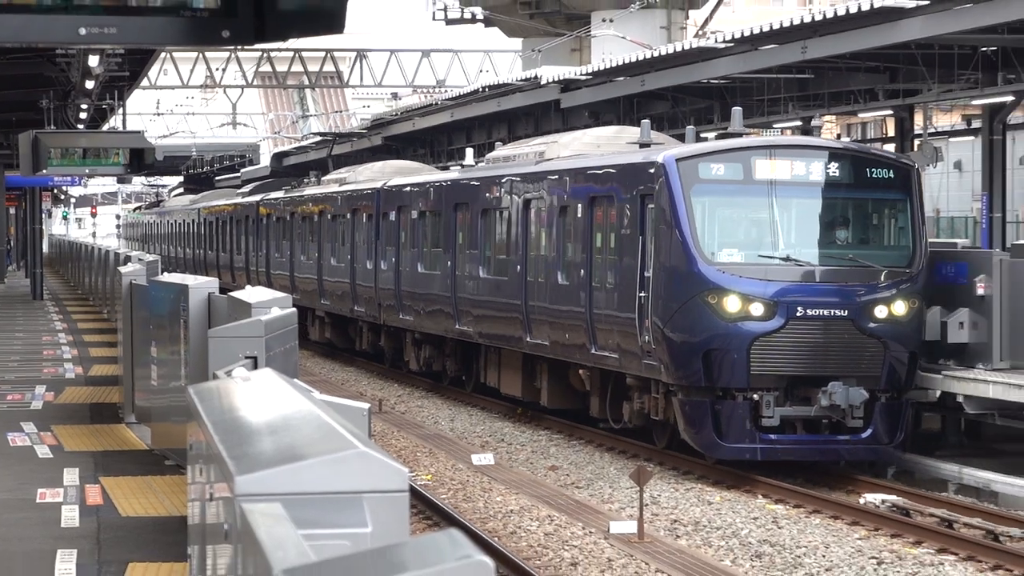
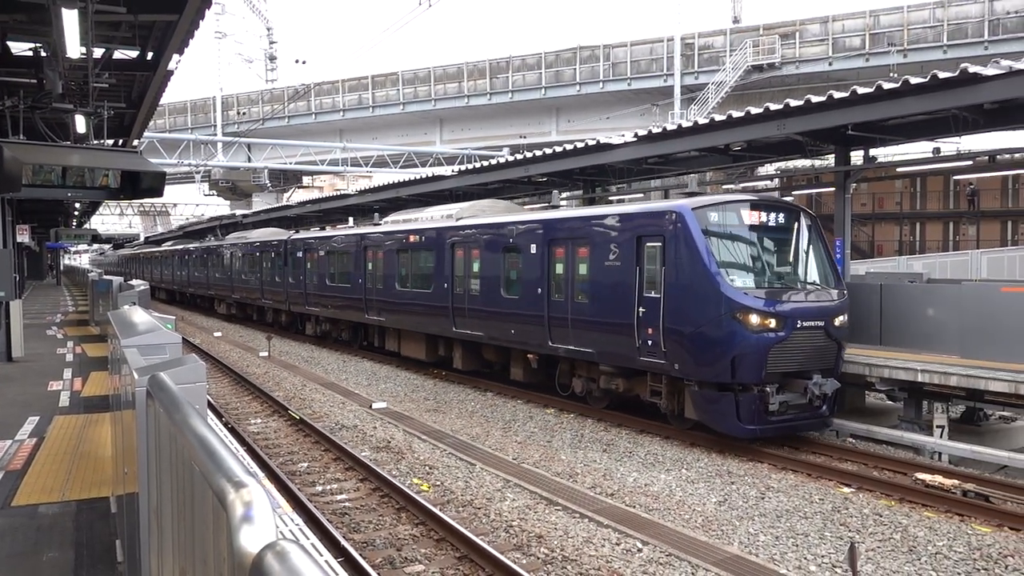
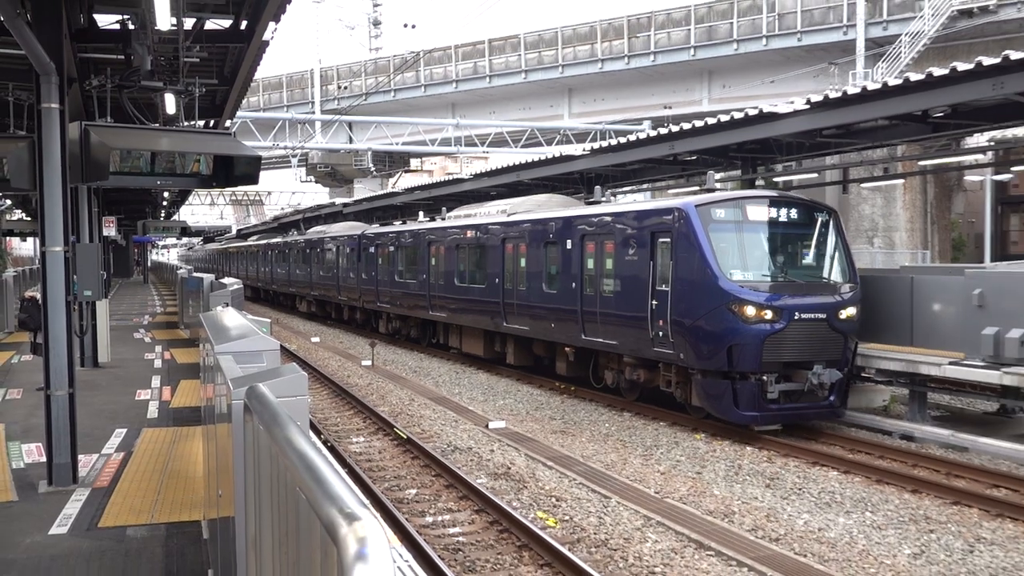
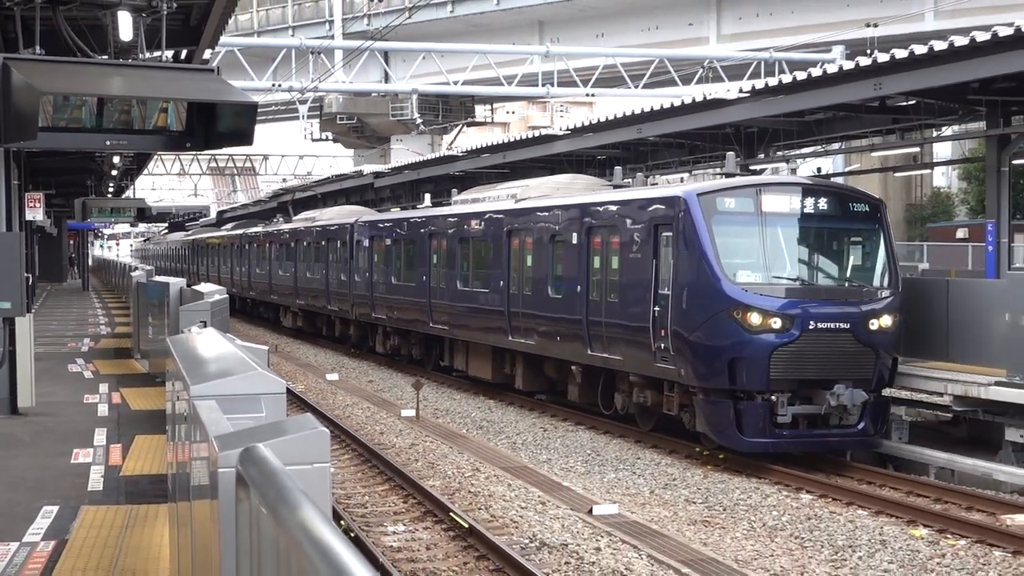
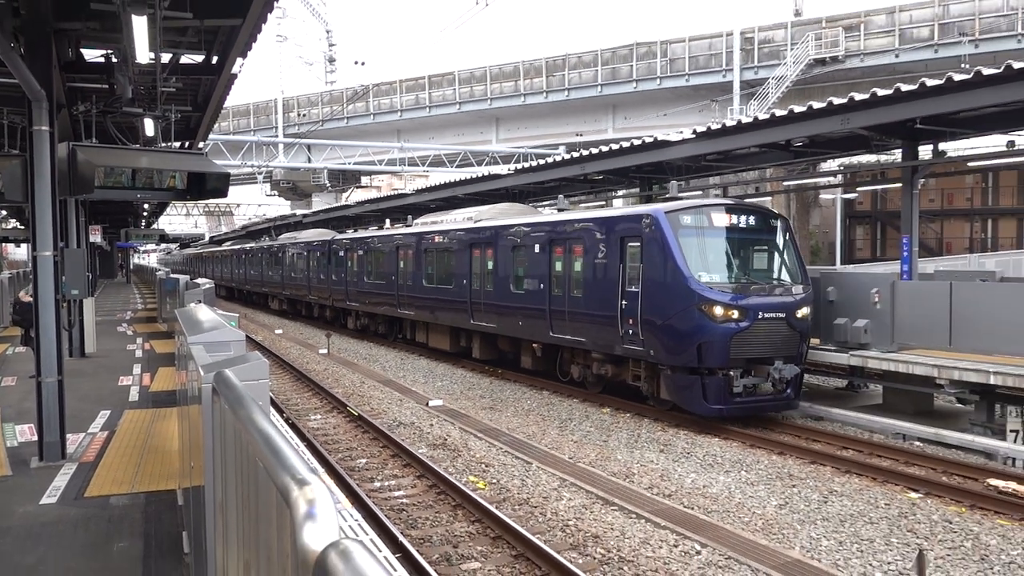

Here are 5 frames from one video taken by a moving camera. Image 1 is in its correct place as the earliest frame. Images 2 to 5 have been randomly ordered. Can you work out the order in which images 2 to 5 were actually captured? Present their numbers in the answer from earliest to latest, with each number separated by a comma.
4, 3, 5, 2
